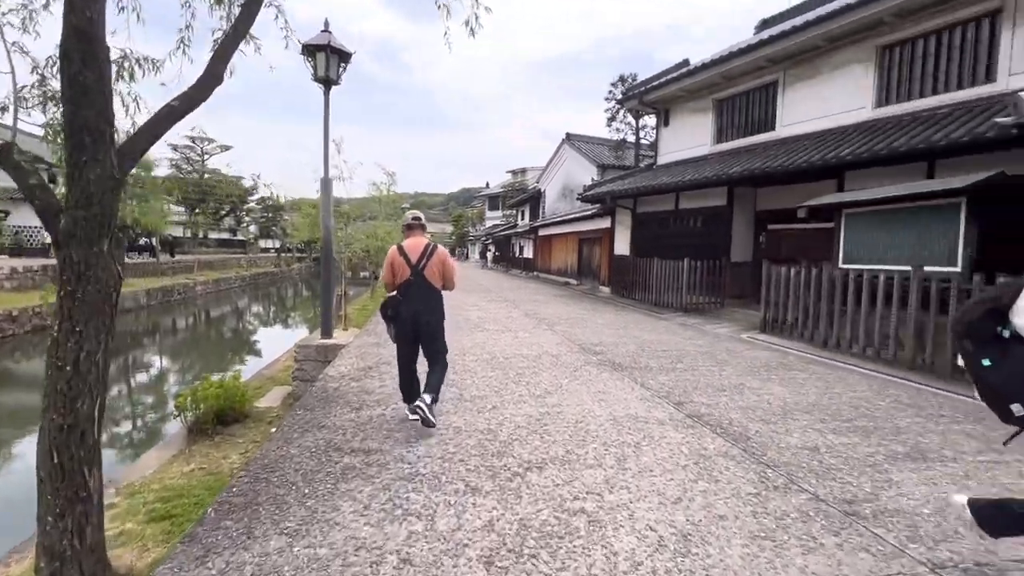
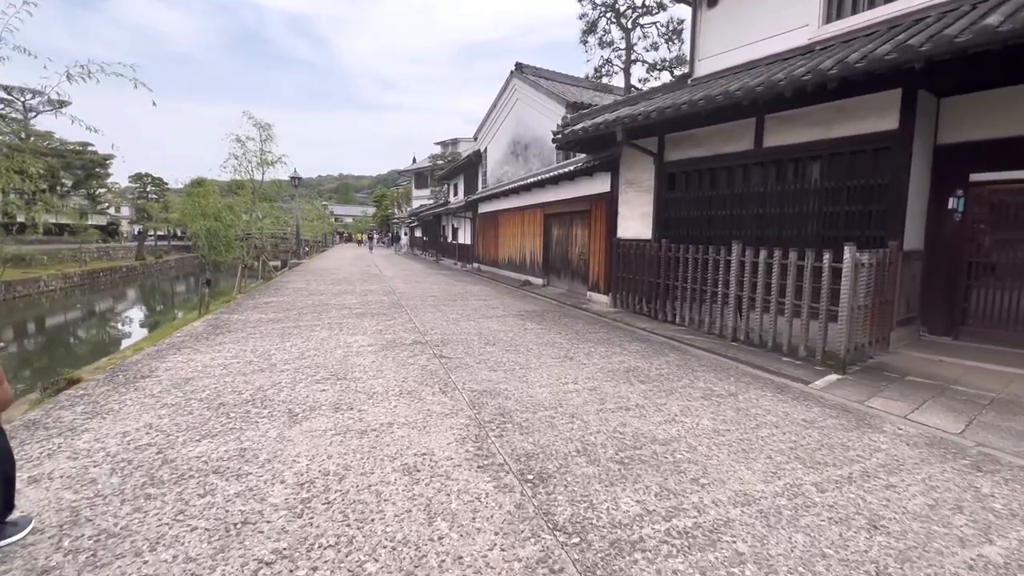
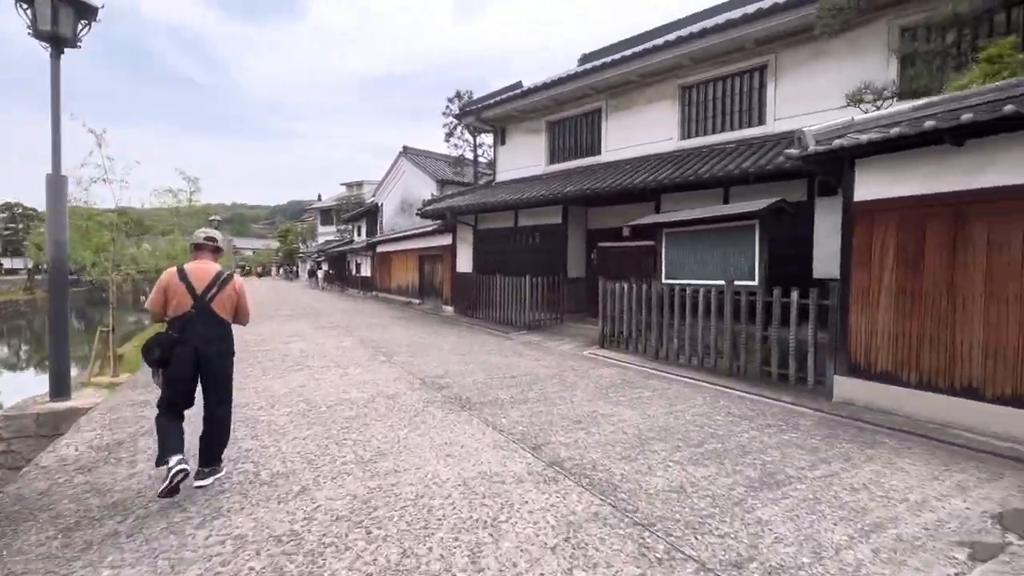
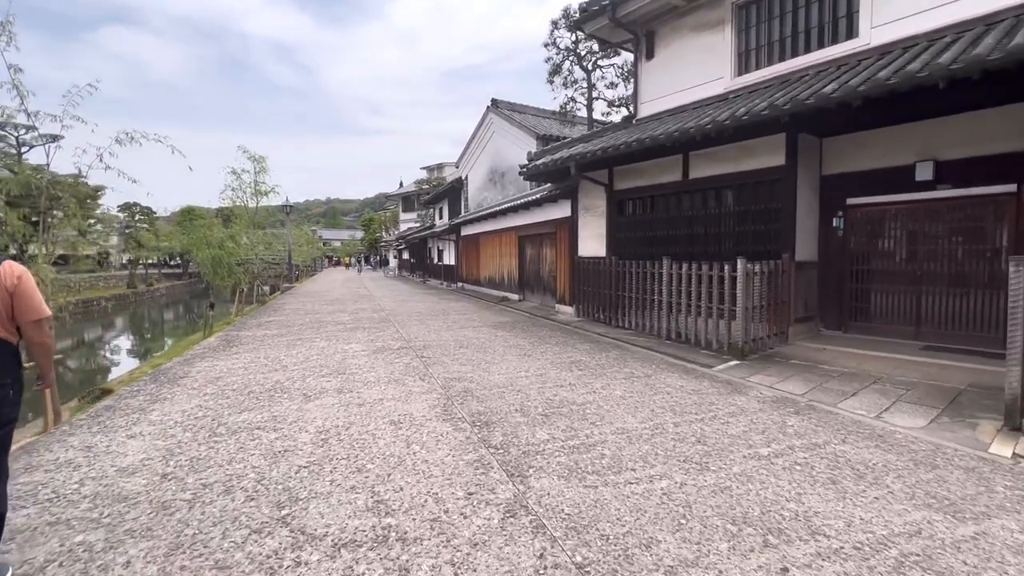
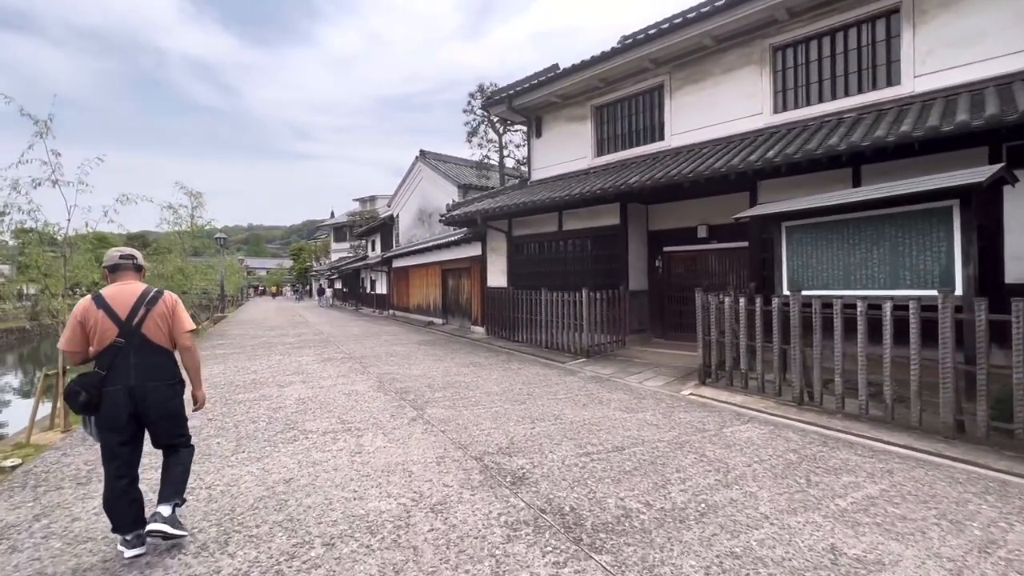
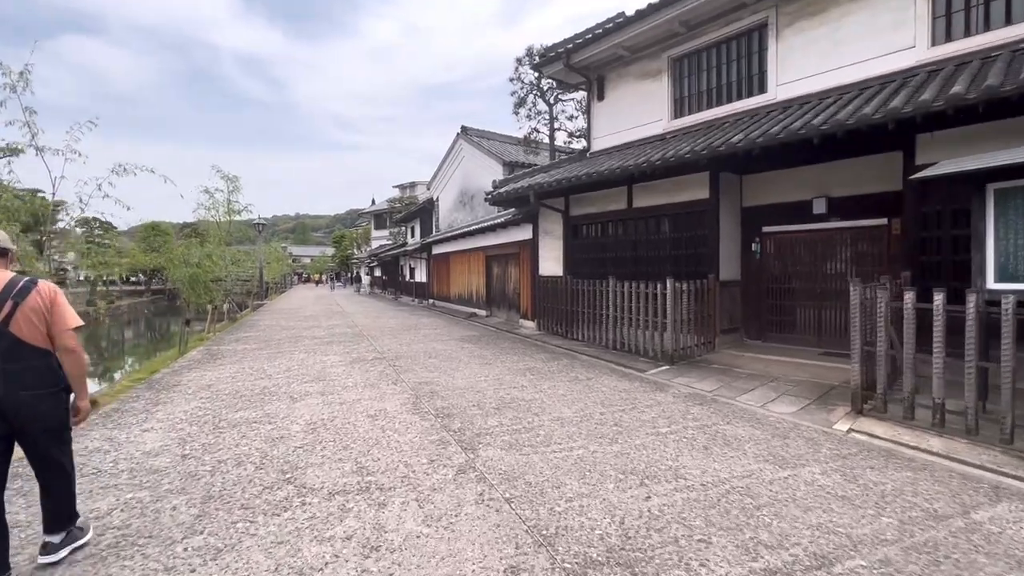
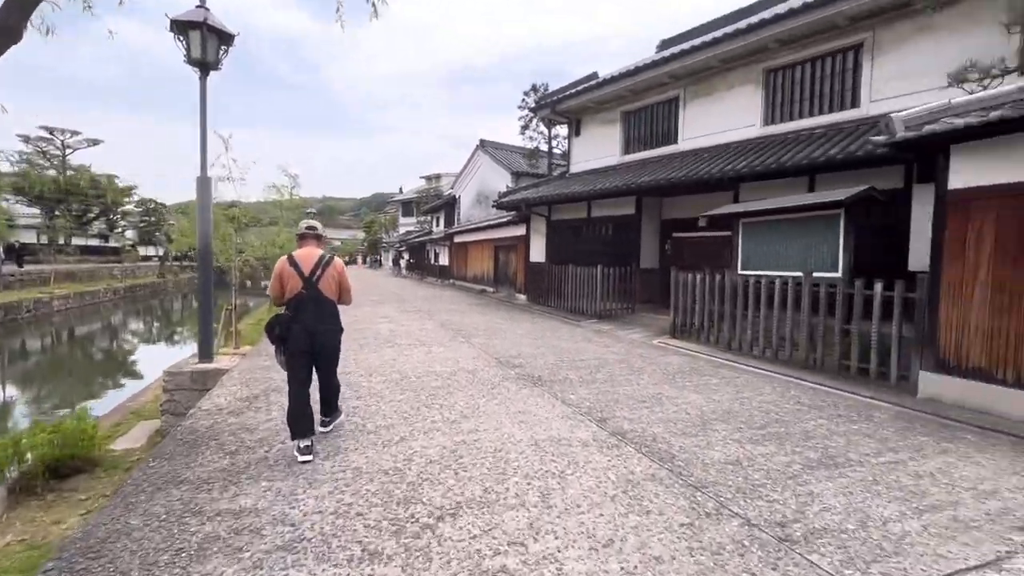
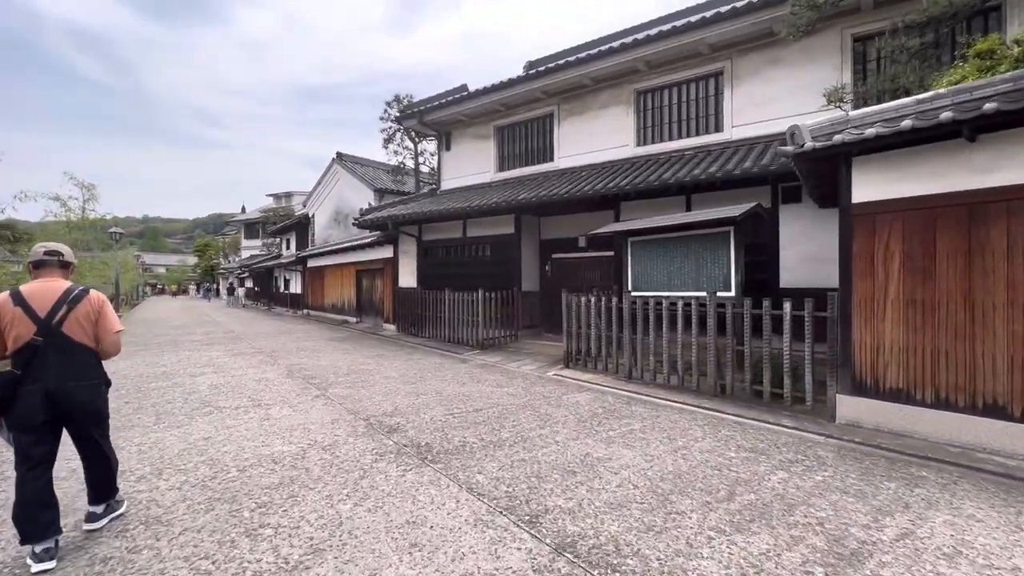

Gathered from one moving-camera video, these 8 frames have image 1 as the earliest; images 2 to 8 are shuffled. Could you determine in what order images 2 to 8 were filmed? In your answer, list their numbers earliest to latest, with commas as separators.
7, 3, 8, 5, 6, 4, 2
